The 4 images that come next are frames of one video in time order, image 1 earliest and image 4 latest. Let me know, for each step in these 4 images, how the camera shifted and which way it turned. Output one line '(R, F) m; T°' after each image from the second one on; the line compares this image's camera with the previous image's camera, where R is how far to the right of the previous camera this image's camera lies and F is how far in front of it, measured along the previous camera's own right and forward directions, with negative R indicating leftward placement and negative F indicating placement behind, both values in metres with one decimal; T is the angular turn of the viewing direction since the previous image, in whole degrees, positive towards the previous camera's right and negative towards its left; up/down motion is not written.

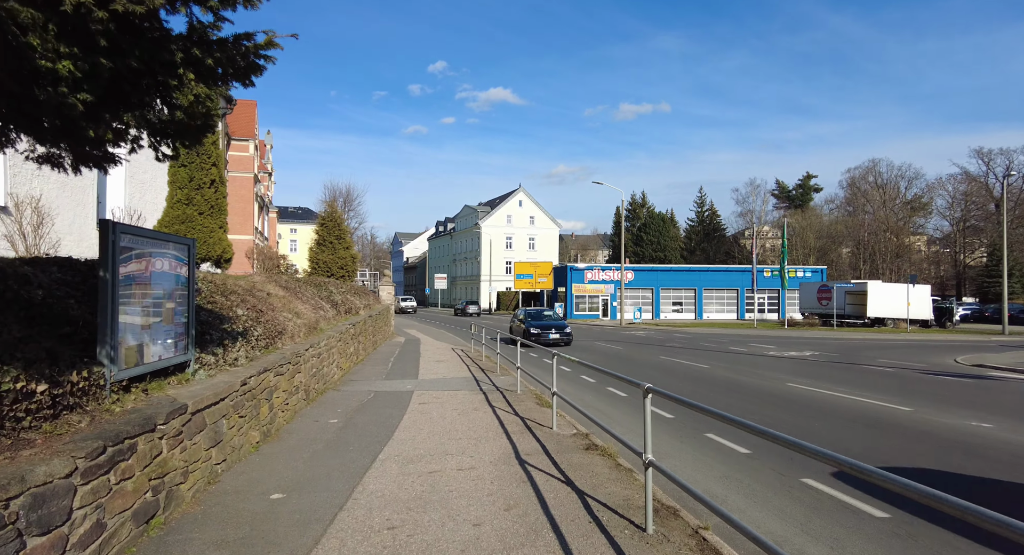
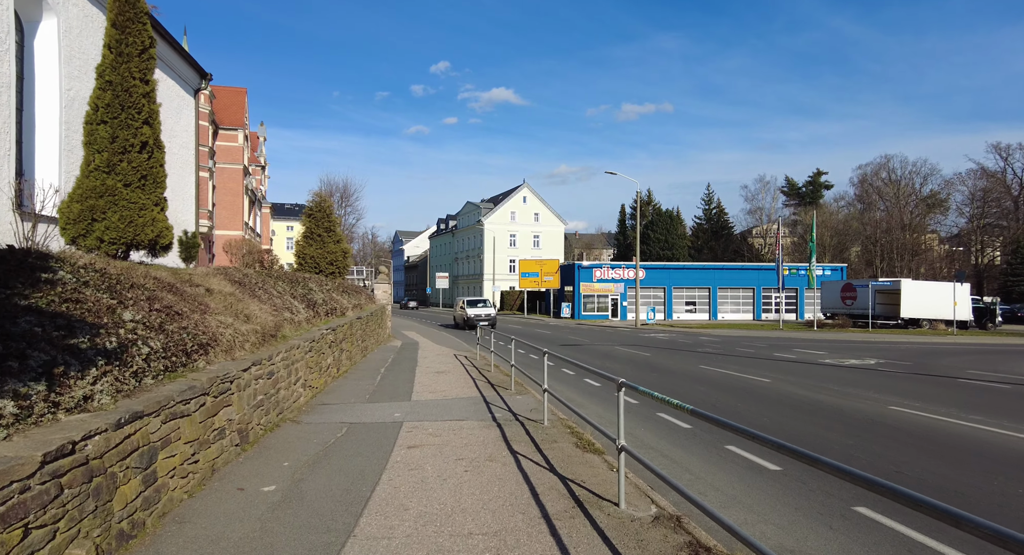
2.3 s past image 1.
(-0.3, +2.9) m; 0°
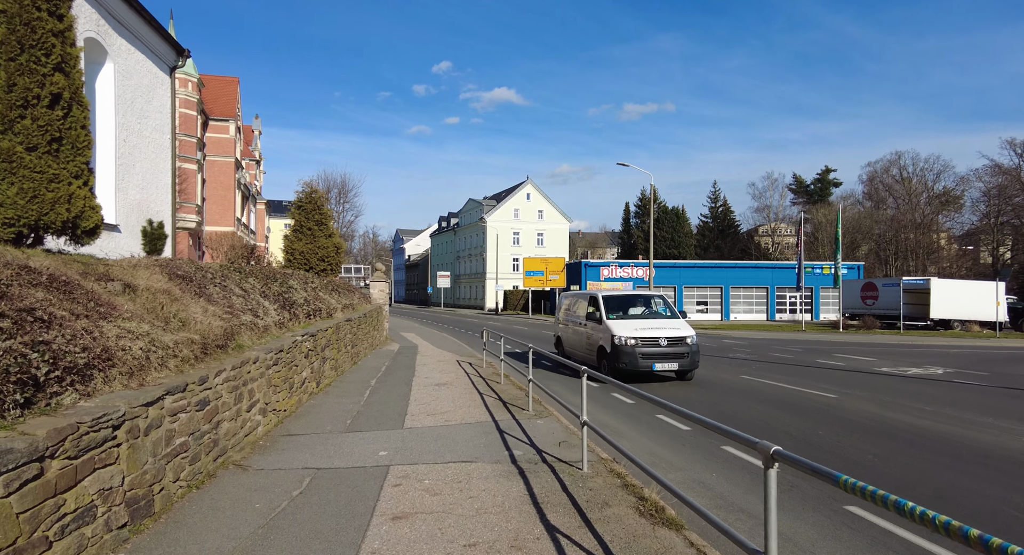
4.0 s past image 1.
(-0.2, +2.2) m; 0°
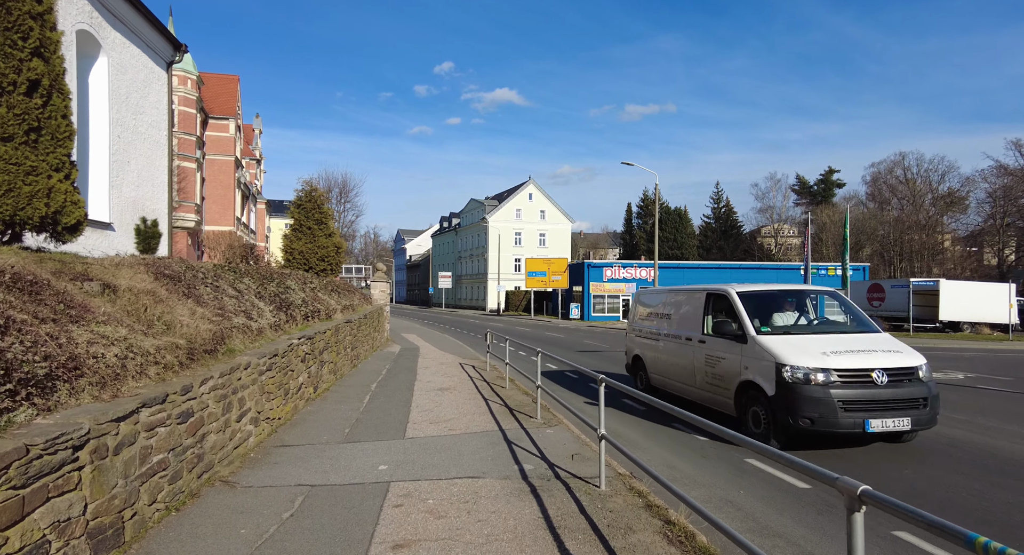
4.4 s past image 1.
(-0.1, +0.5) m; 0°
